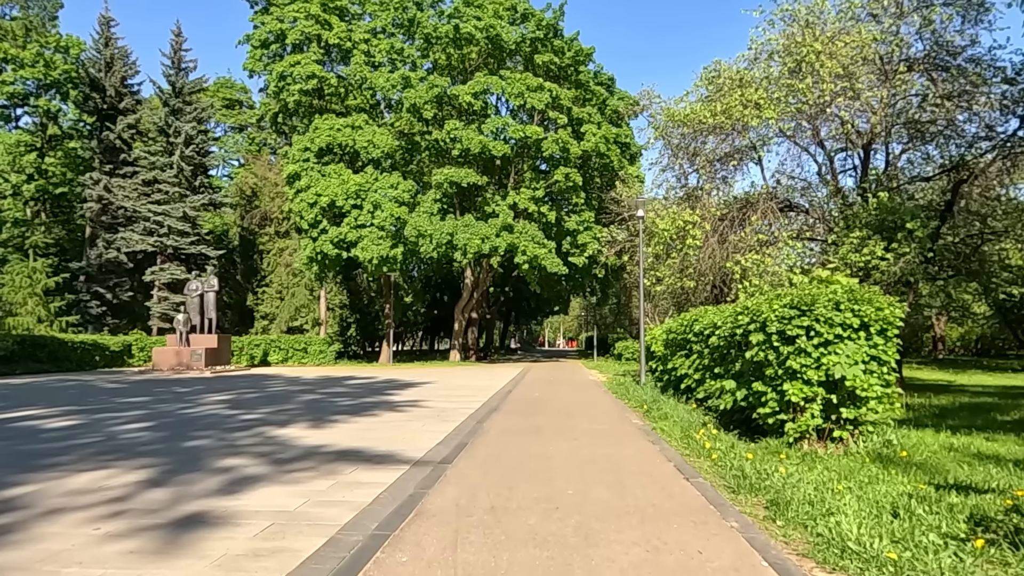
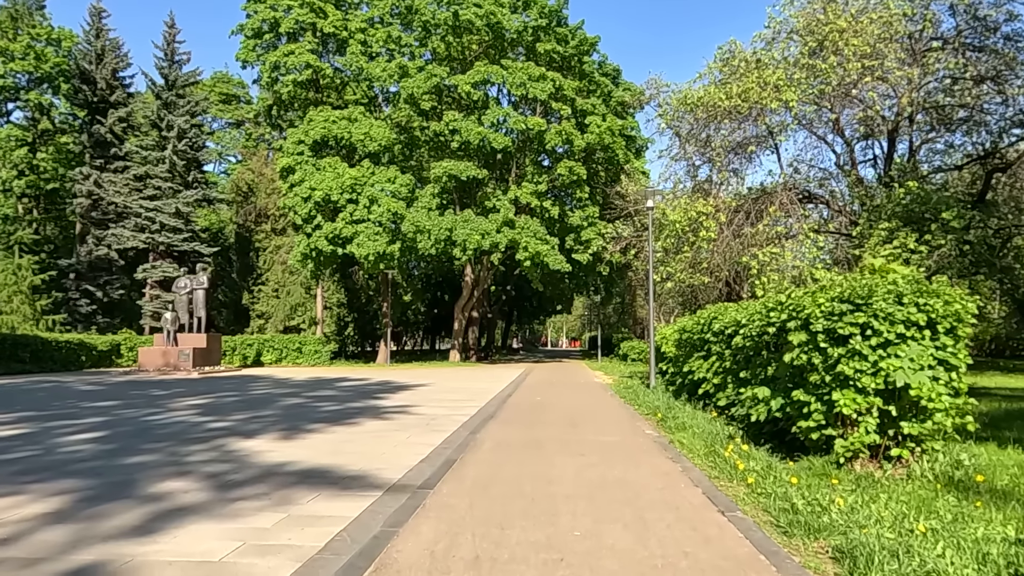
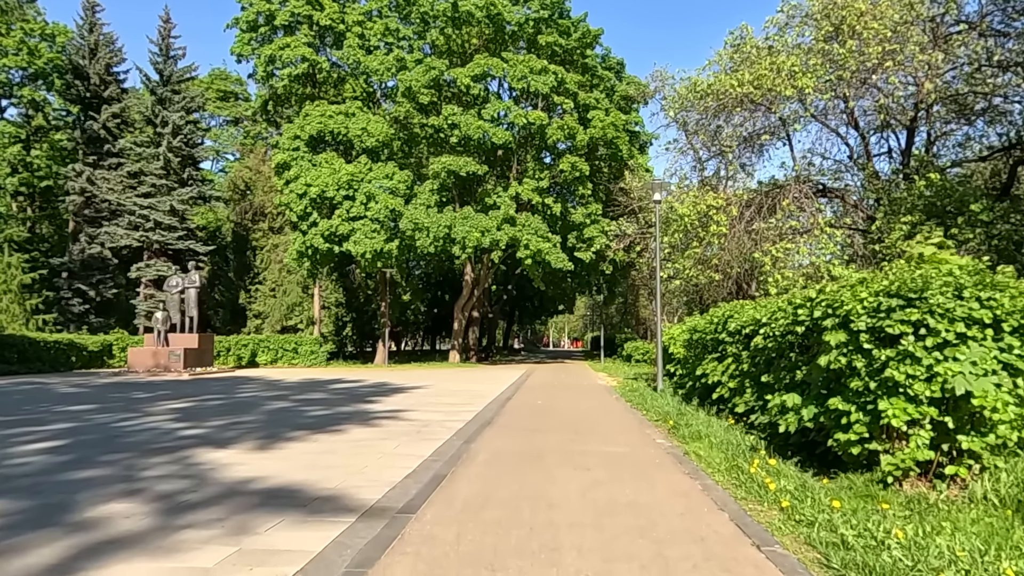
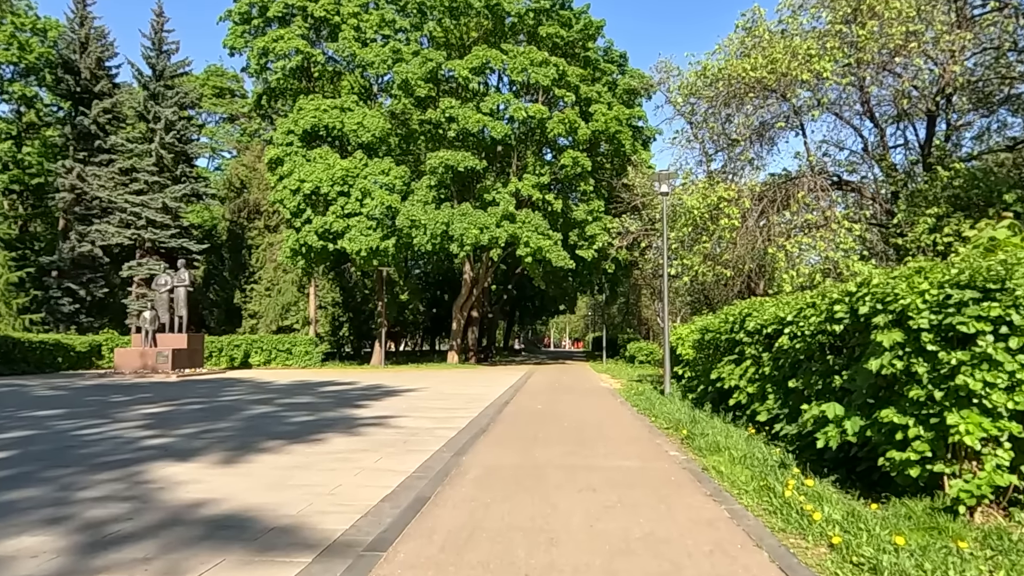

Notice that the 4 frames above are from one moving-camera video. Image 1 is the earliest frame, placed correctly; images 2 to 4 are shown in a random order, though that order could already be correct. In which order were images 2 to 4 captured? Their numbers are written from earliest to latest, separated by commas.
2, 3, 4
